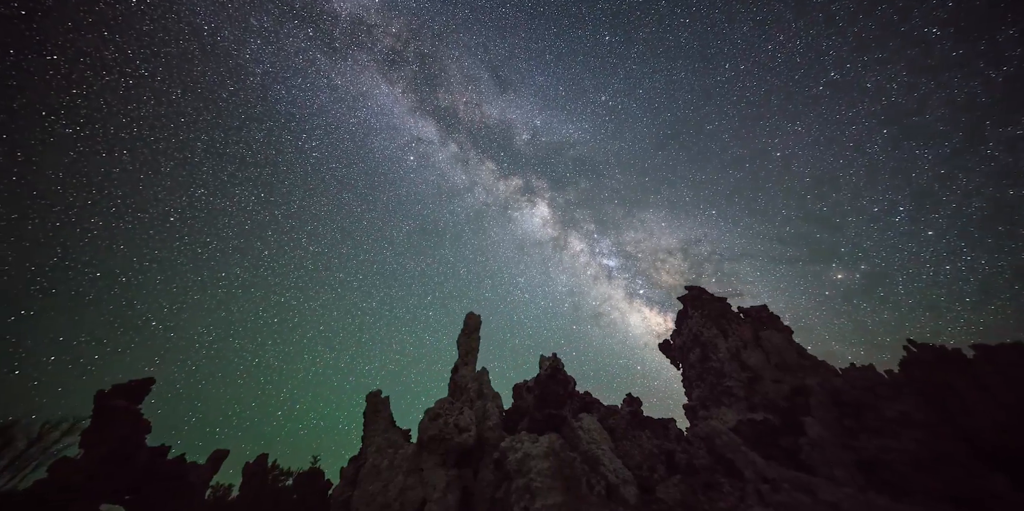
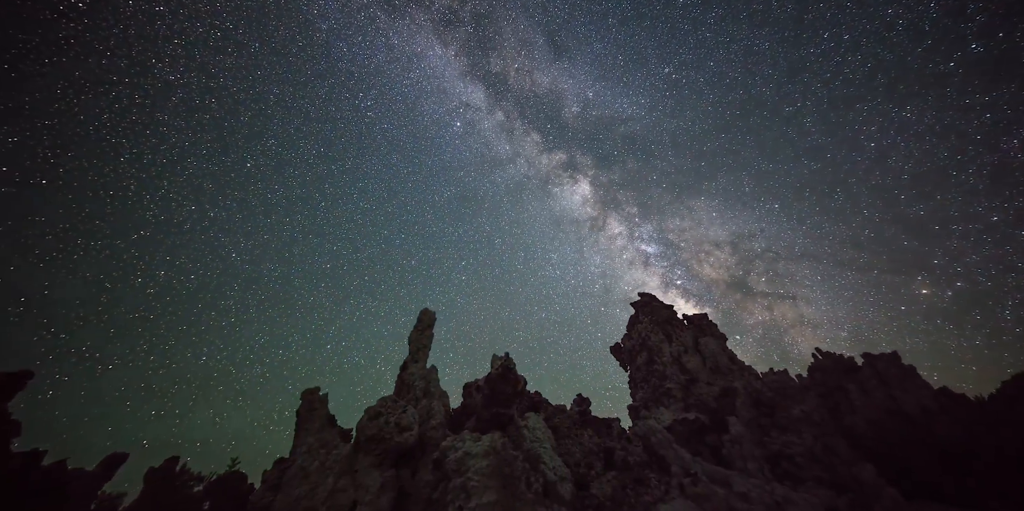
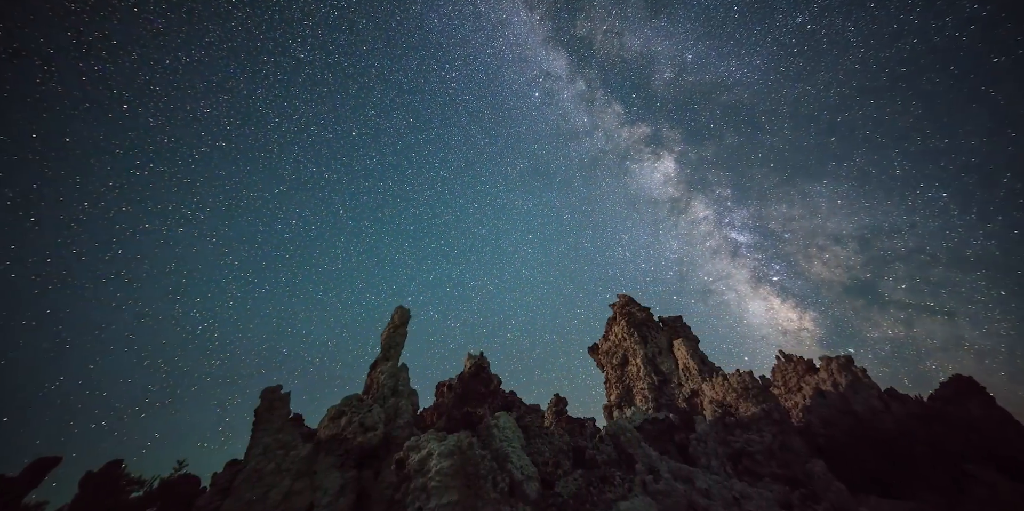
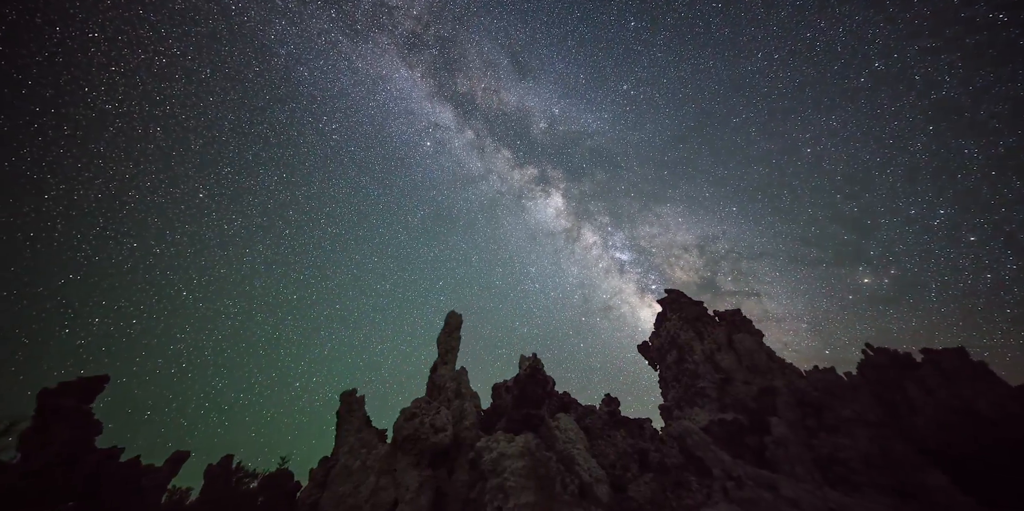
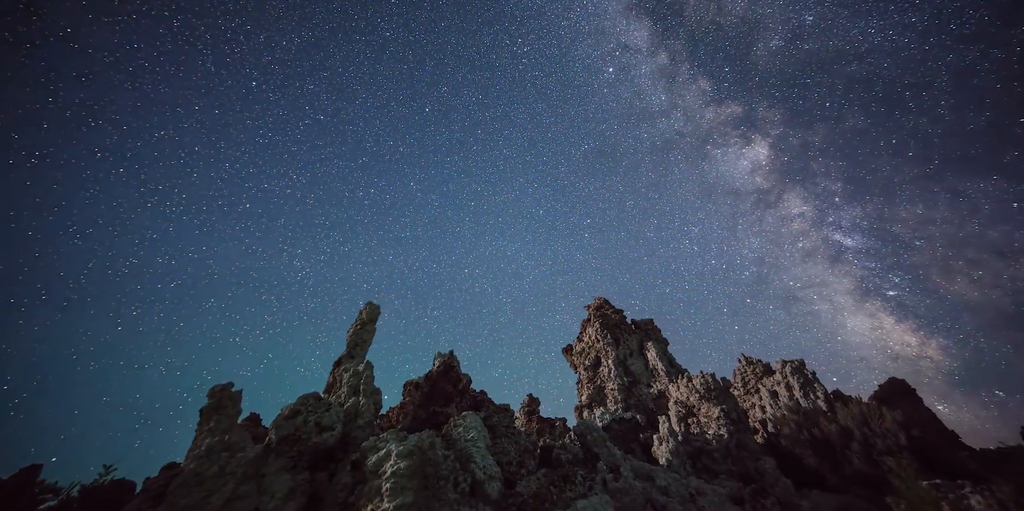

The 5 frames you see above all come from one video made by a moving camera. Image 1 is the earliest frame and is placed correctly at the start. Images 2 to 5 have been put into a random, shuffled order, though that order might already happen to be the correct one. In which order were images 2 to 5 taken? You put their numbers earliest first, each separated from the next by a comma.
4, 2, 3, 5
